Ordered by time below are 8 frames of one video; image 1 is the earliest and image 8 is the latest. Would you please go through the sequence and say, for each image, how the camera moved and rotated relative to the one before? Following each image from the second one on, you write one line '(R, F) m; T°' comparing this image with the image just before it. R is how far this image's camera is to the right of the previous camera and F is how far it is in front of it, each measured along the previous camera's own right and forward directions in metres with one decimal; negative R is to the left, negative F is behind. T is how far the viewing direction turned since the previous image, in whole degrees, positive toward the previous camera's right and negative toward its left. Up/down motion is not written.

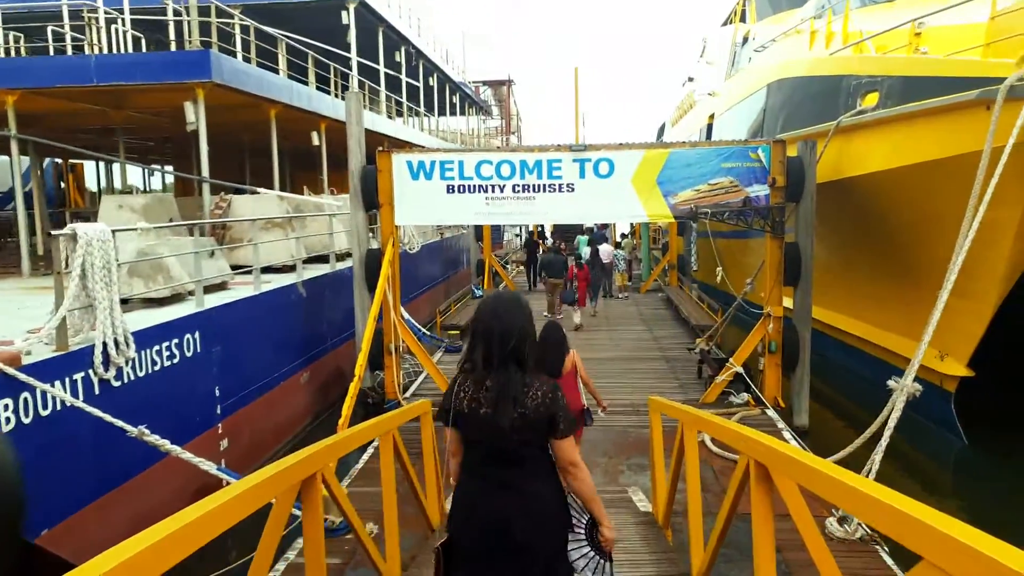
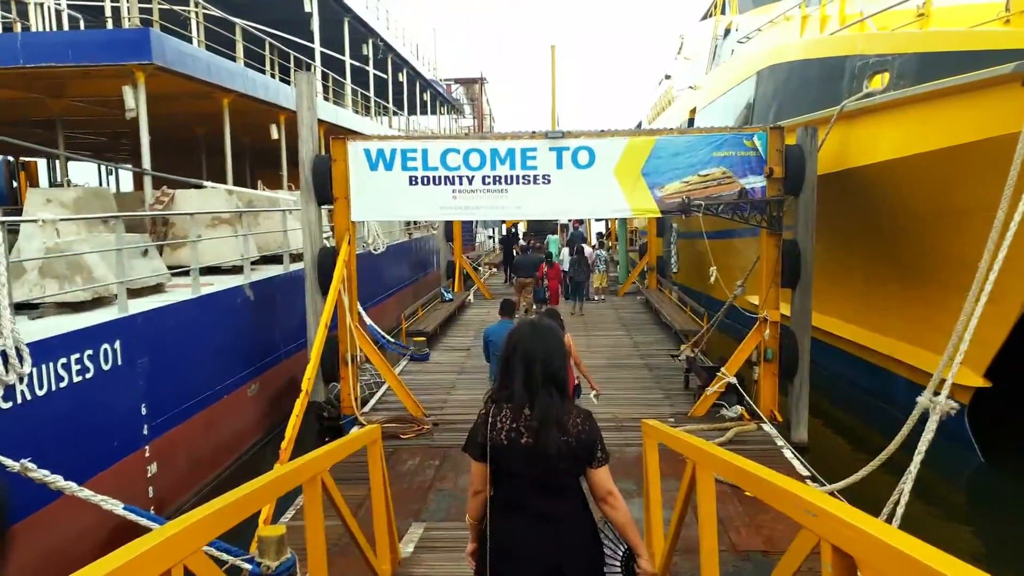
(0.0, +0.7) m; +2°
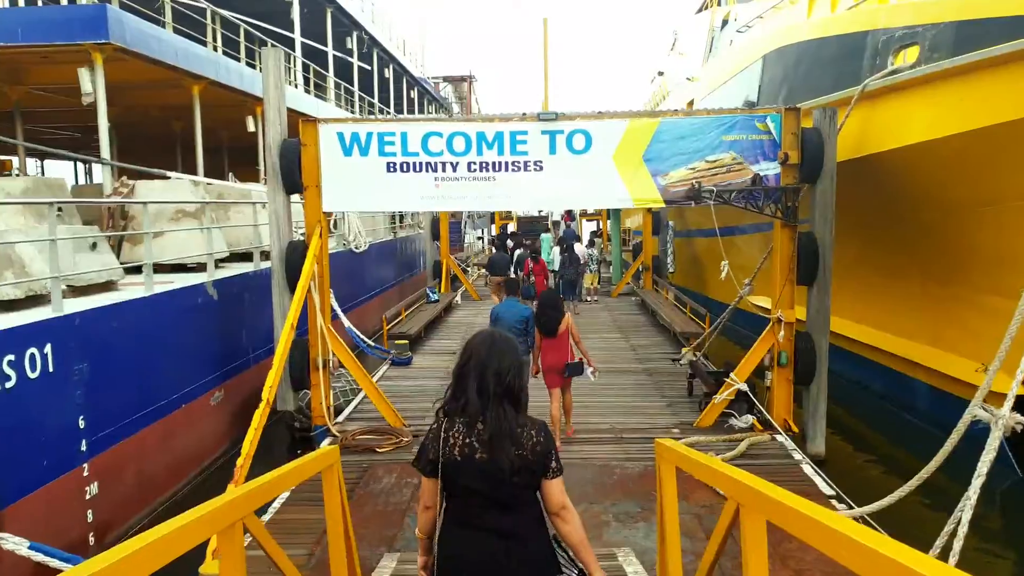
(0.0, +0.6) m; +1°
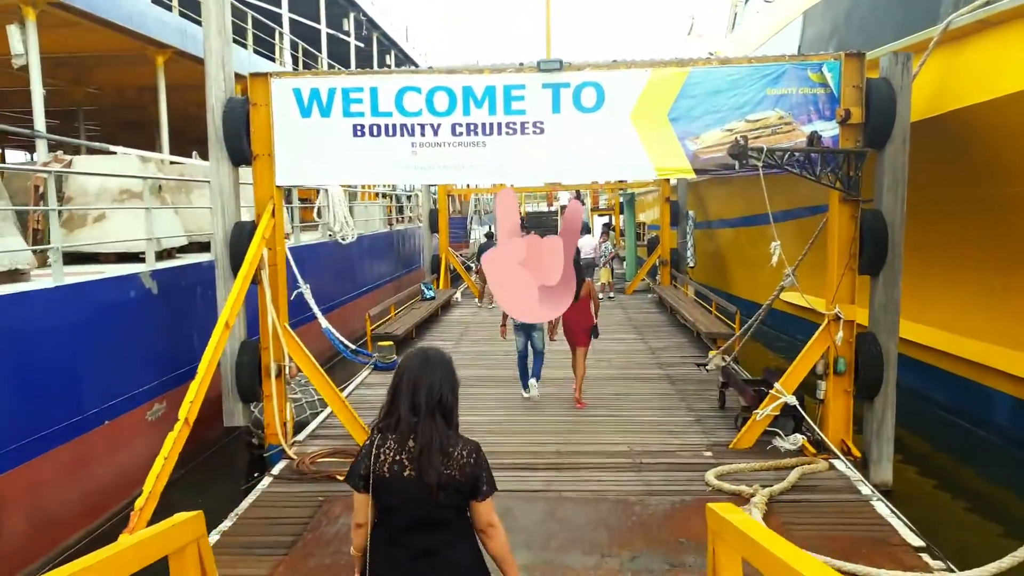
(+0.1, +1.1) m; -1°
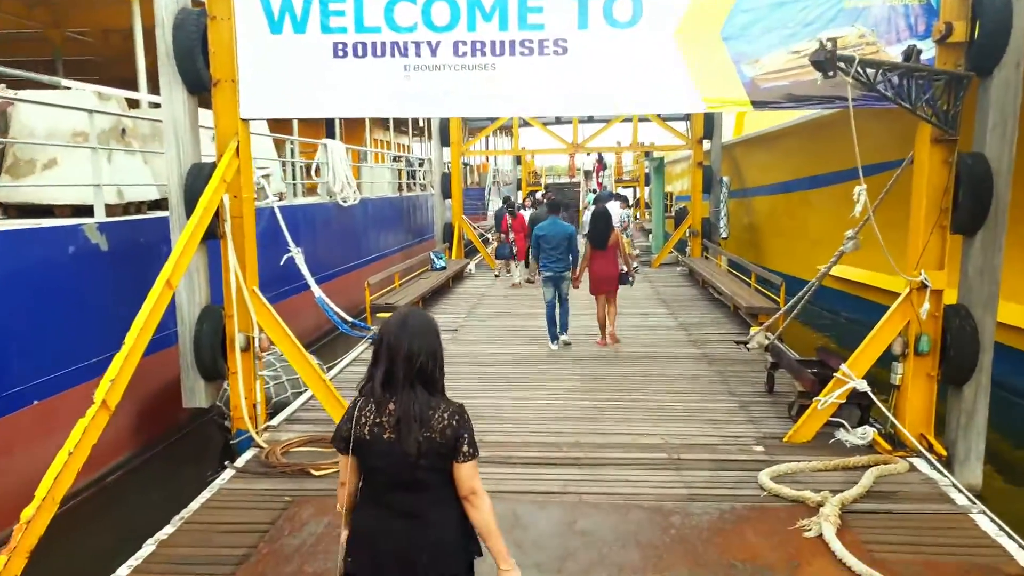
(0.0, +0.8) m; -1°
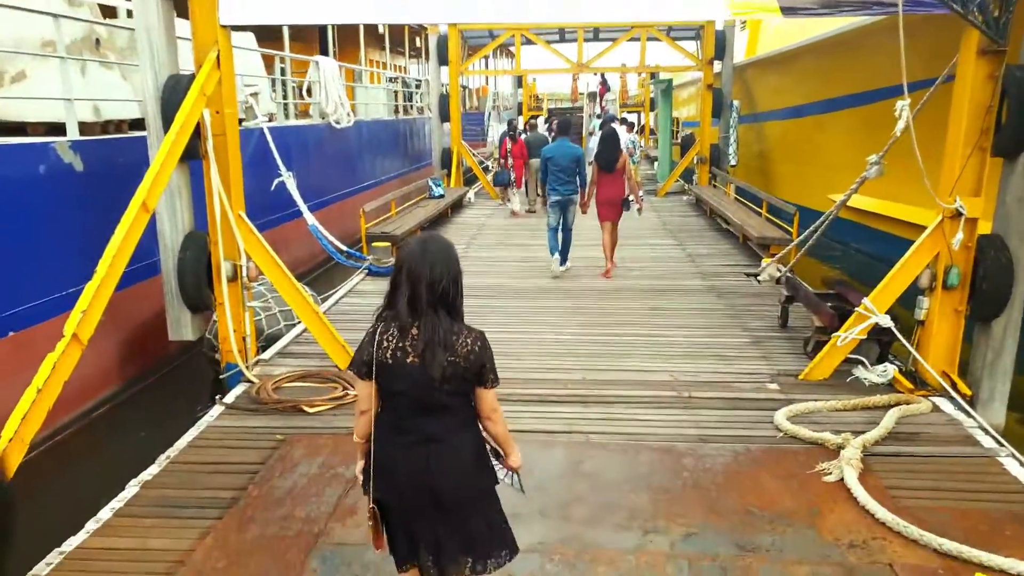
(0.0, +0.2) m; 0°
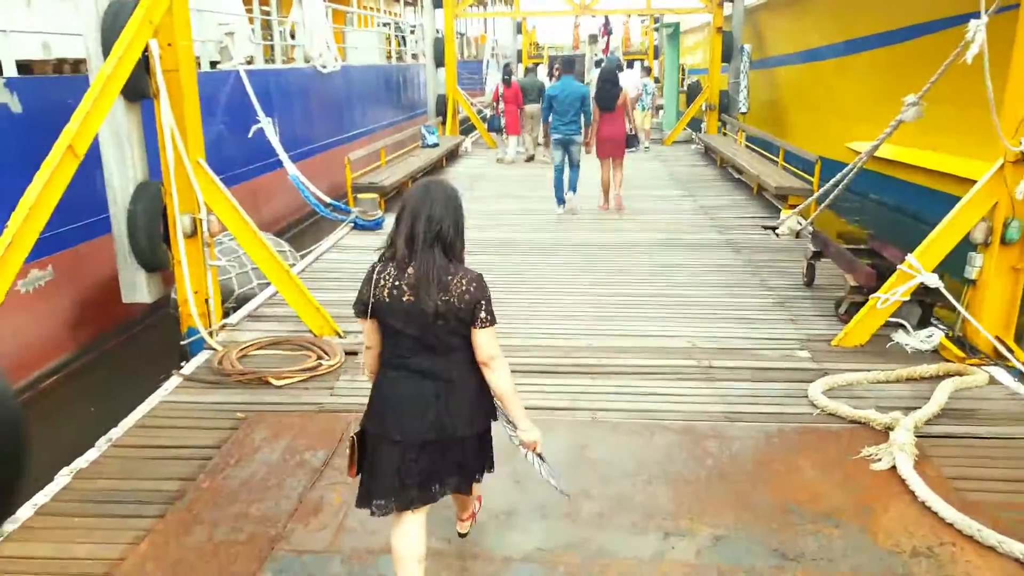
(0.0, +0.5) m; 0°
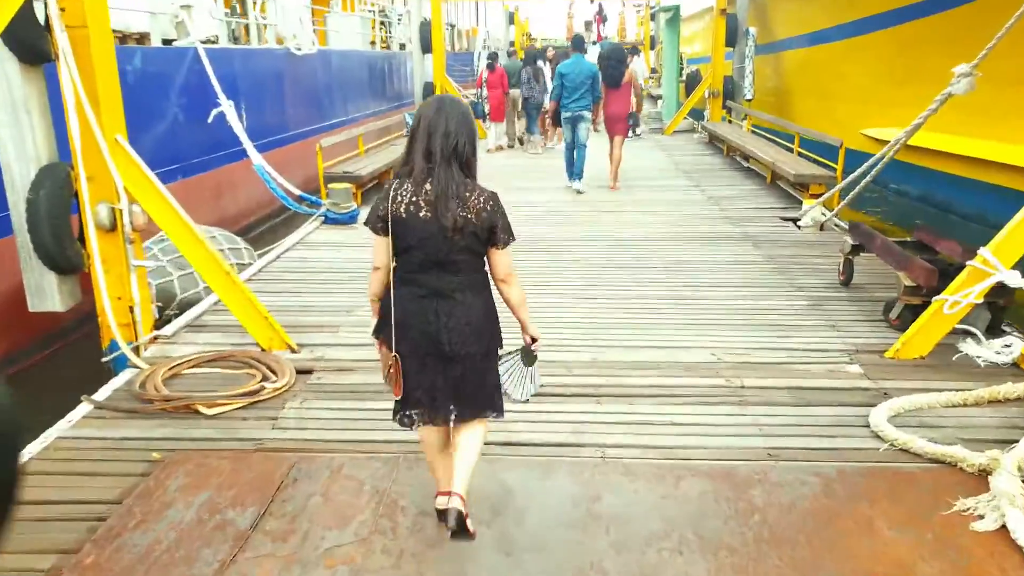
(0.0, +0.6) m; 0°
